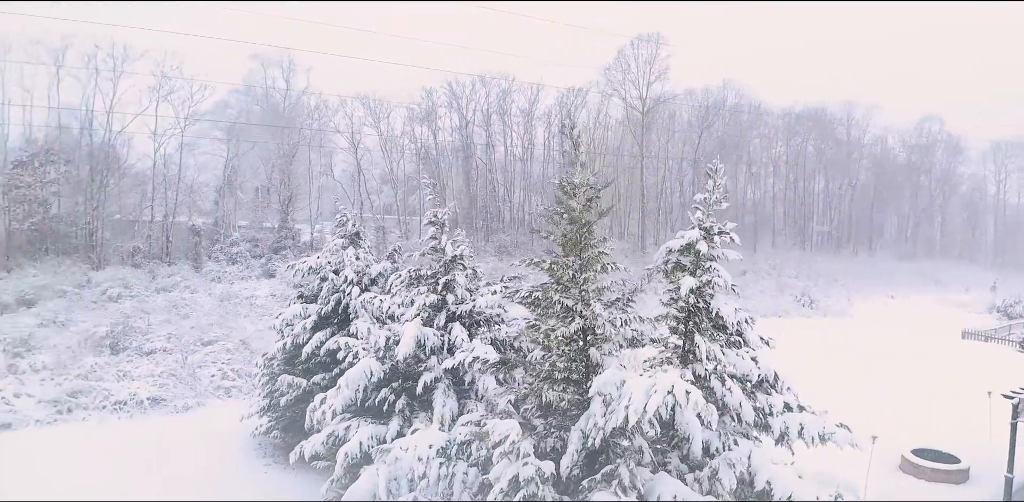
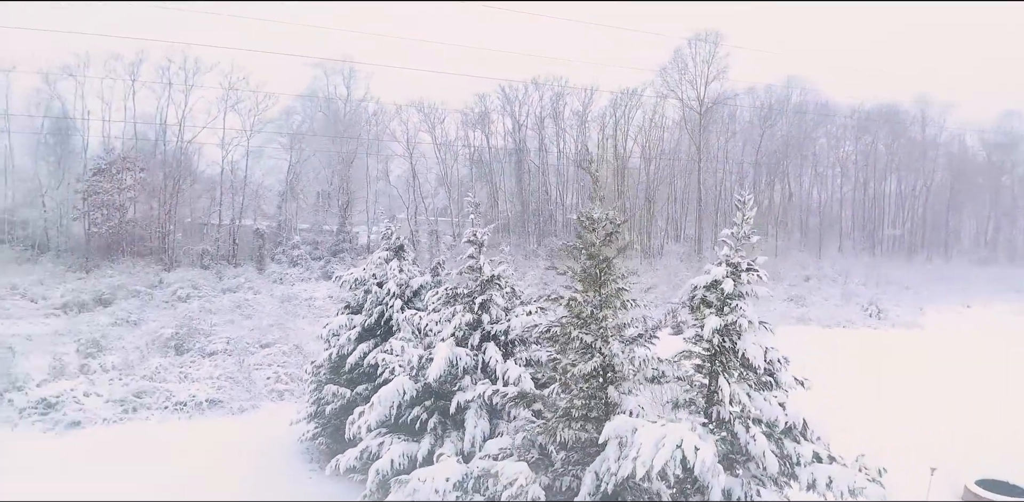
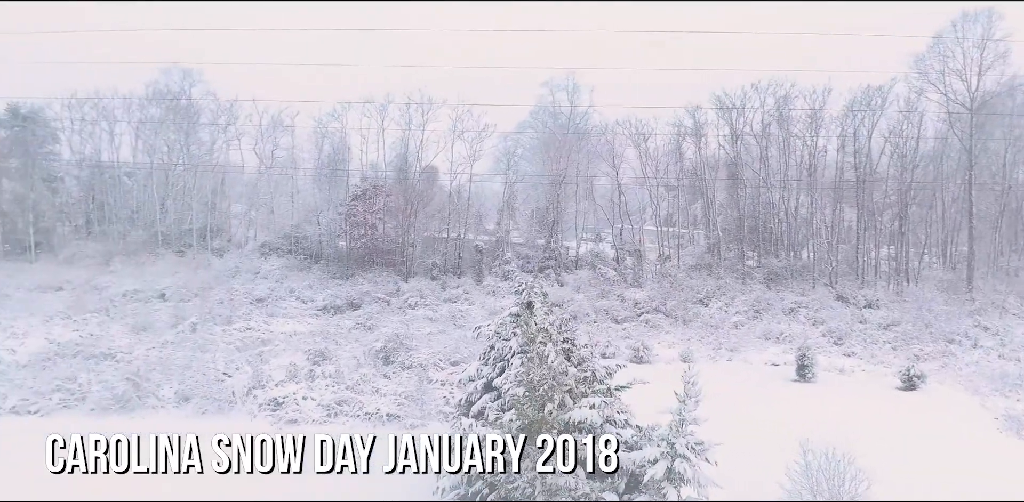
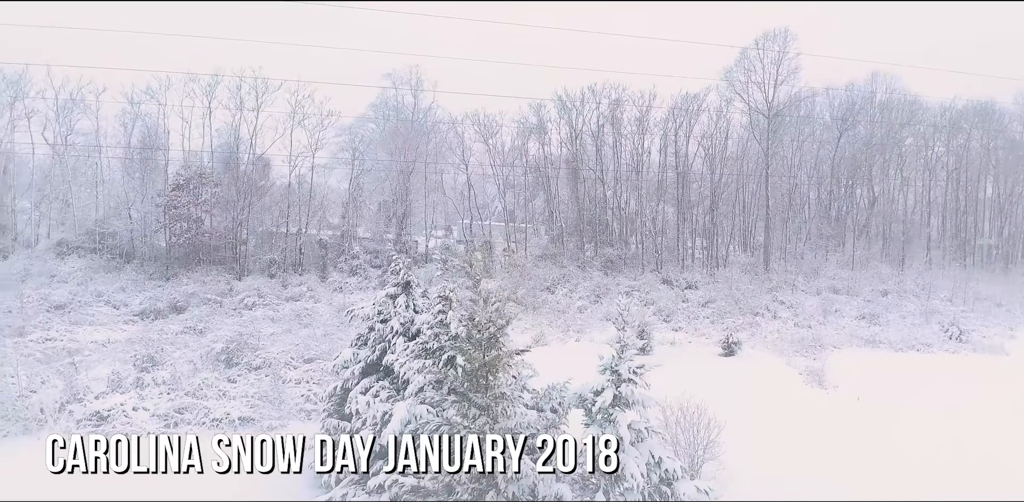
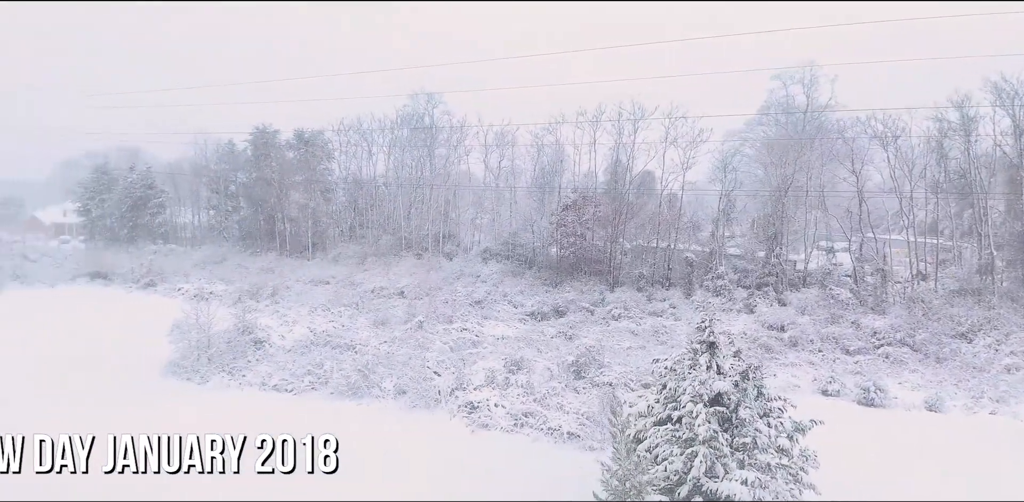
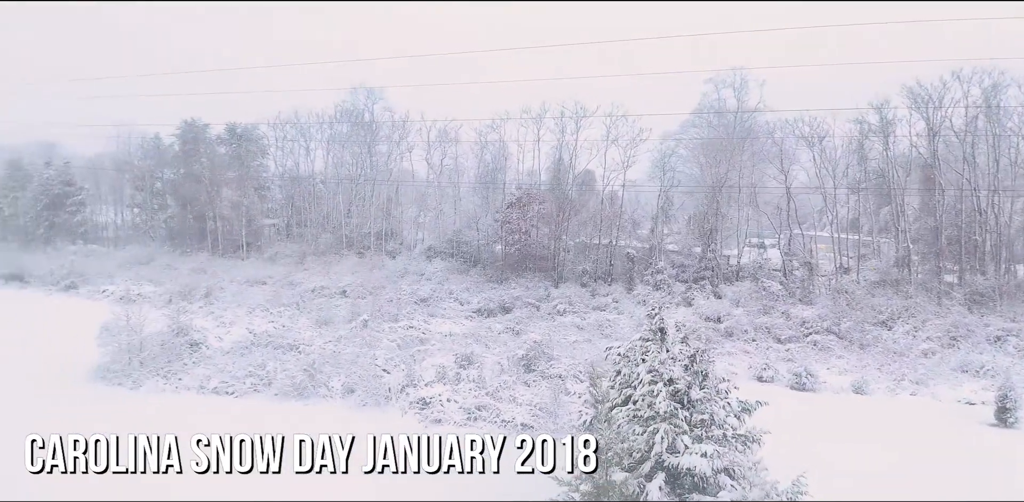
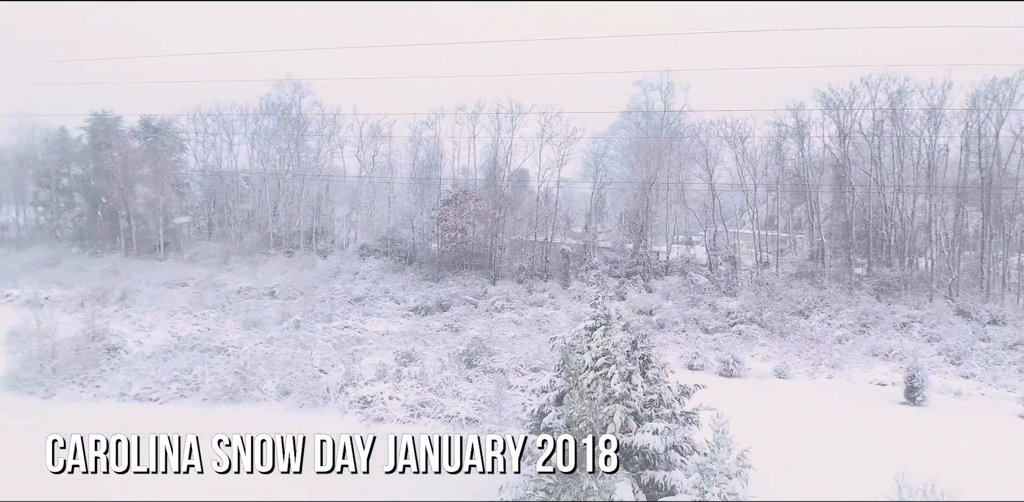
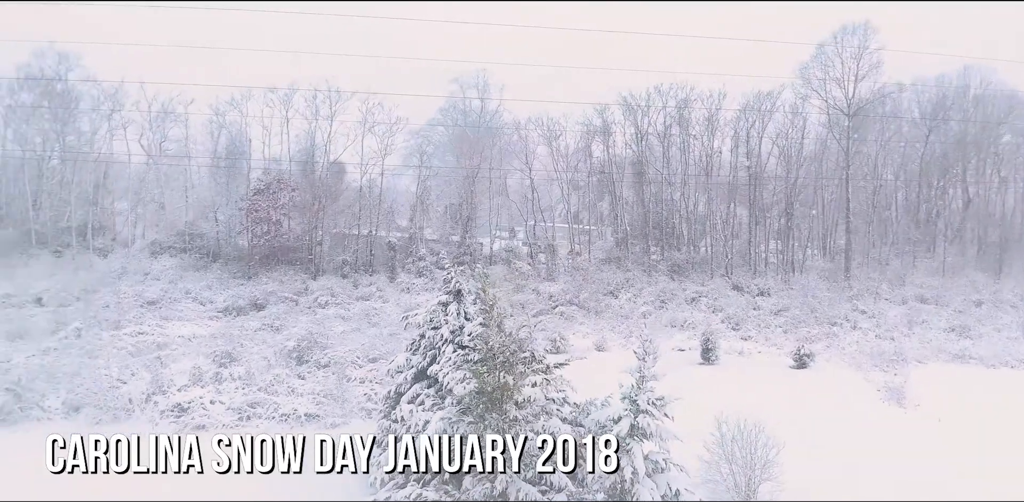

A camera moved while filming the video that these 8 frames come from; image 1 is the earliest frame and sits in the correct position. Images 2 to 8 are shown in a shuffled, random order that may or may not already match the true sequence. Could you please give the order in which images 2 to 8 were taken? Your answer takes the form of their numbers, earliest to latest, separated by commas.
2, 4, 8, 3, 7, 6, 5
